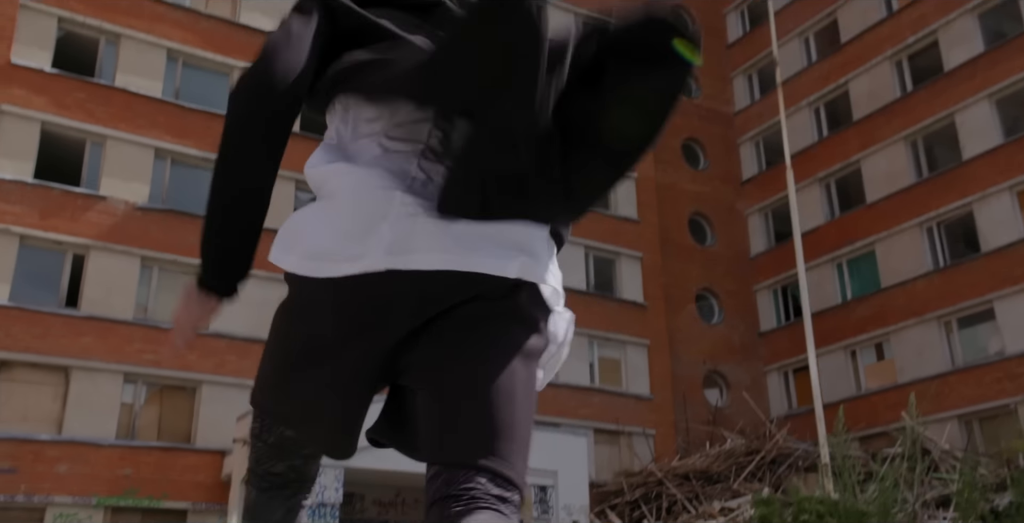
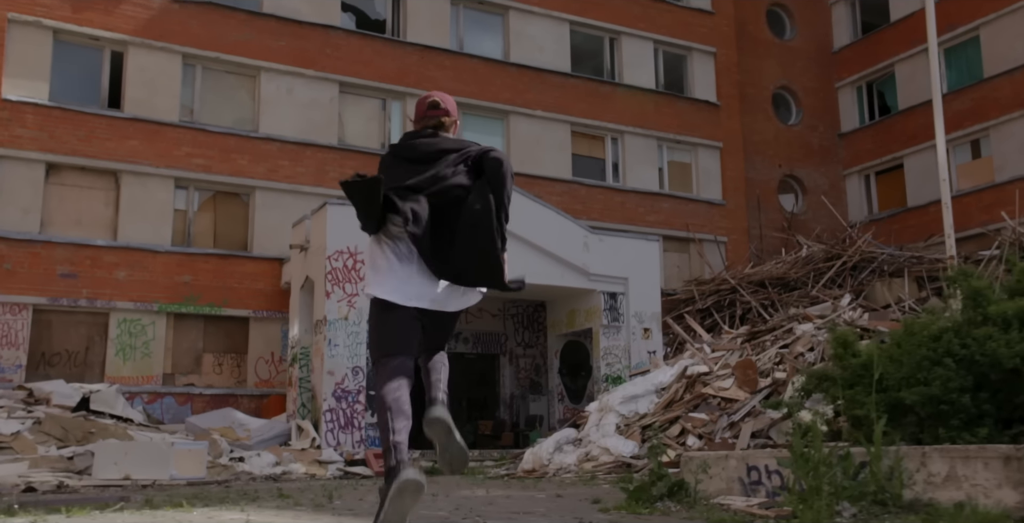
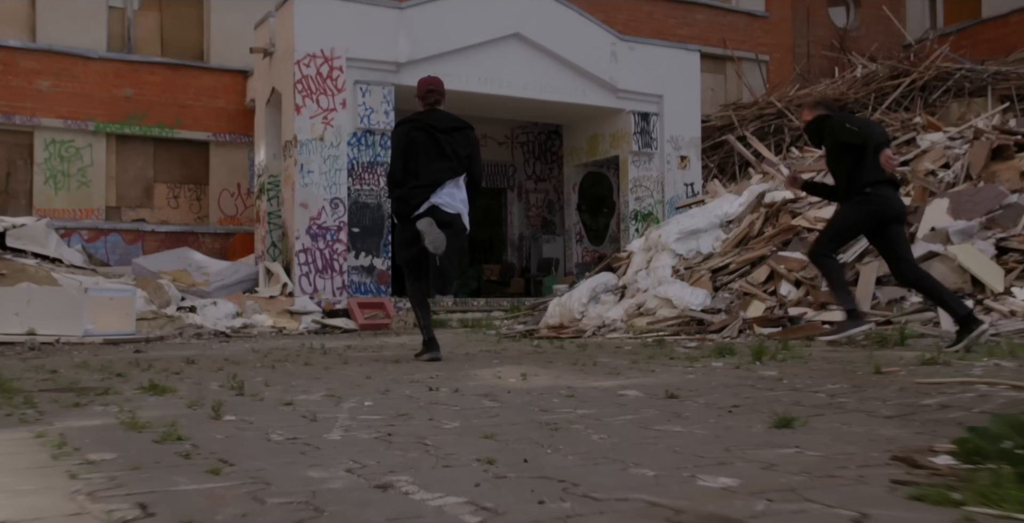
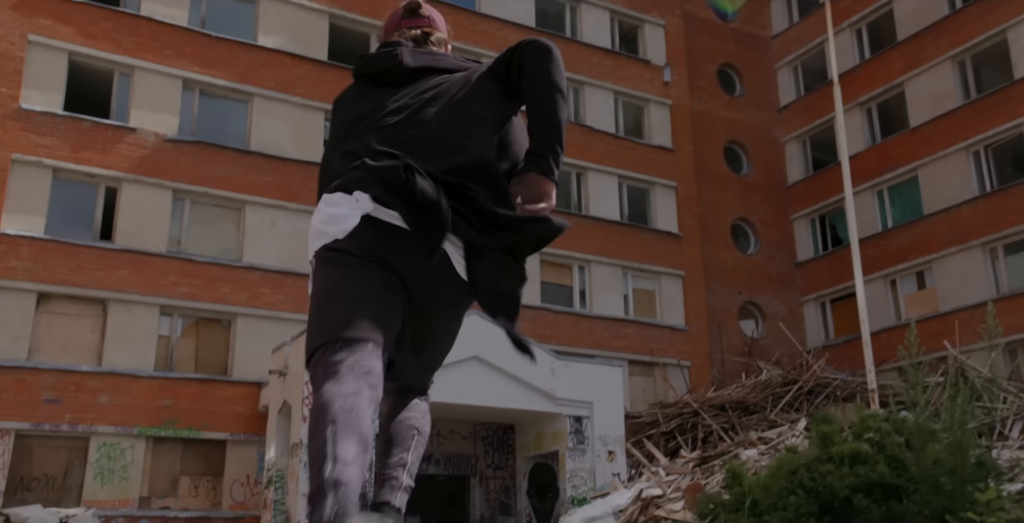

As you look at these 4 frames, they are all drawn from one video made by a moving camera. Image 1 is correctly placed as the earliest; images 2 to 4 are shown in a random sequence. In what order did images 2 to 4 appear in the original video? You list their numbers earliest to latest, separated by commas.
4, 2, 3
